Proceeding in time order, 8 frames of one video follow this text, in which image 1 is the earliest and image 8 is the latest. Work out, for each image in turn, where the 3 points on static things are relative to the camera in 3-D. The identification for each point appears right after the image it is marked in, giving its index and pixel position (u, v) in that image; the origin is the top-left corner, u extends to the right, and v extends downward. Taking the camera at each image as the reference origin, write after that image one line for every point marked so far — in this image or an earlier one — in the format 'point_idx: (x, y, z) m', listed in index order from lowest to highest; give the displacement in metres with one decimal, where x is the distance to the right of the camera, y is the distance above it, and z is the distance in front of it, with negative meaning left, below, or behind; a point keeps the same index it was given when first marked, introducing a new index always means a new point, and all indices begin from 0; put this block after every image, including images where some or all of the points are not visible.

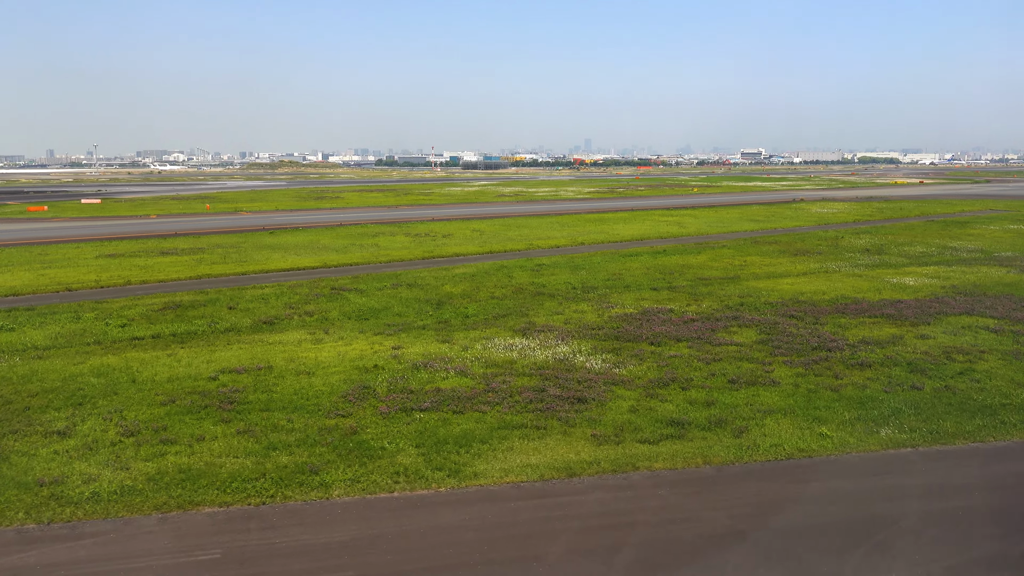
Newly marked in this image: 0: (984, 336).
0: (+10.2, -1.1, +17.8) m
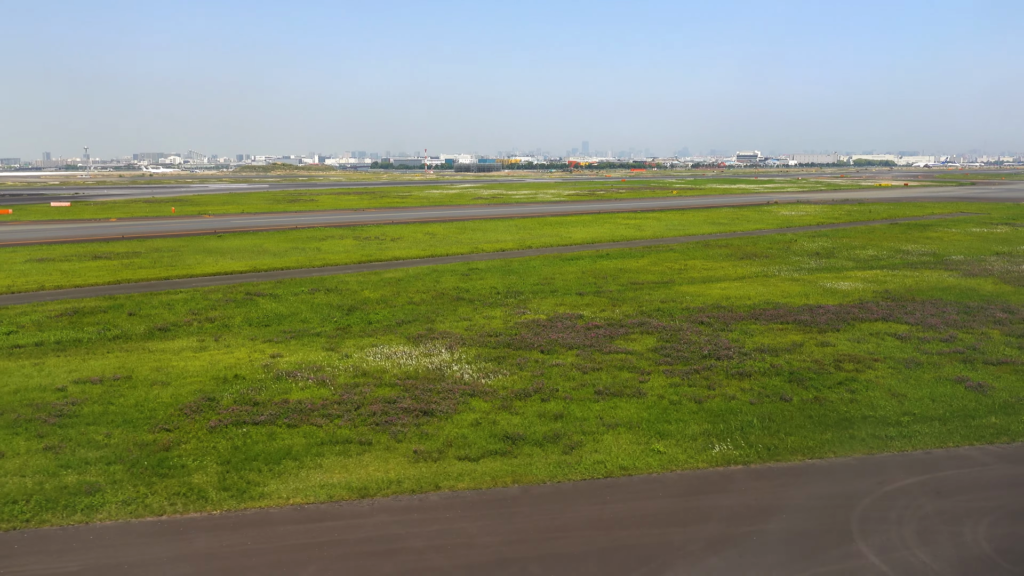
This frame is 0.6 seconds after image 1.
0: (+7.8, -1.2, +17.3) m
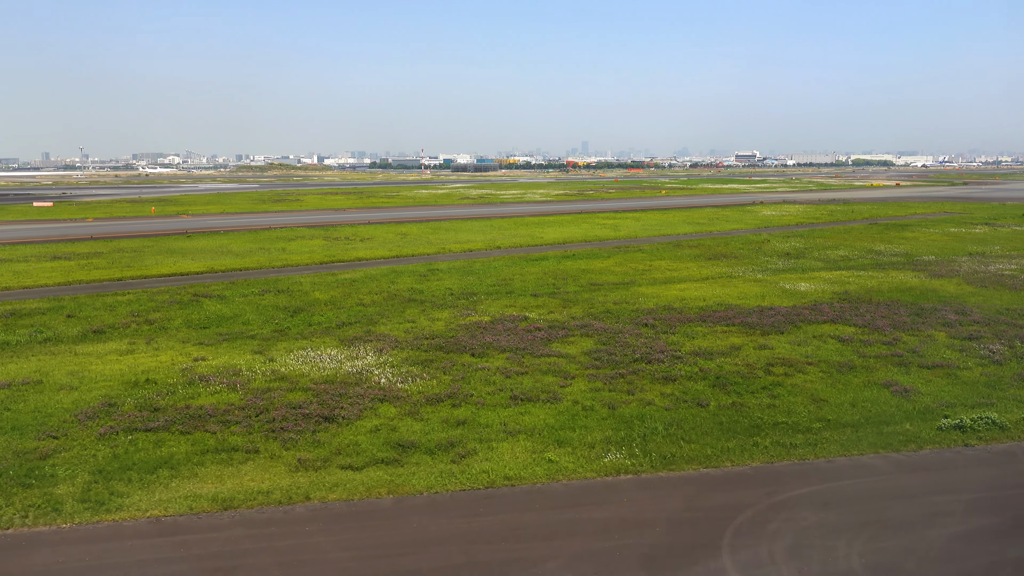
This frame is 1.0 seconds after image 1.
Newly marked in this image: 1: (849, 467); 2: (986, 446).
0: (+6.5, -1.2, +17.0) m
1: (+4.1, -2.2, +10.1) m
2: (+6.2, -2.1, +10.7) m
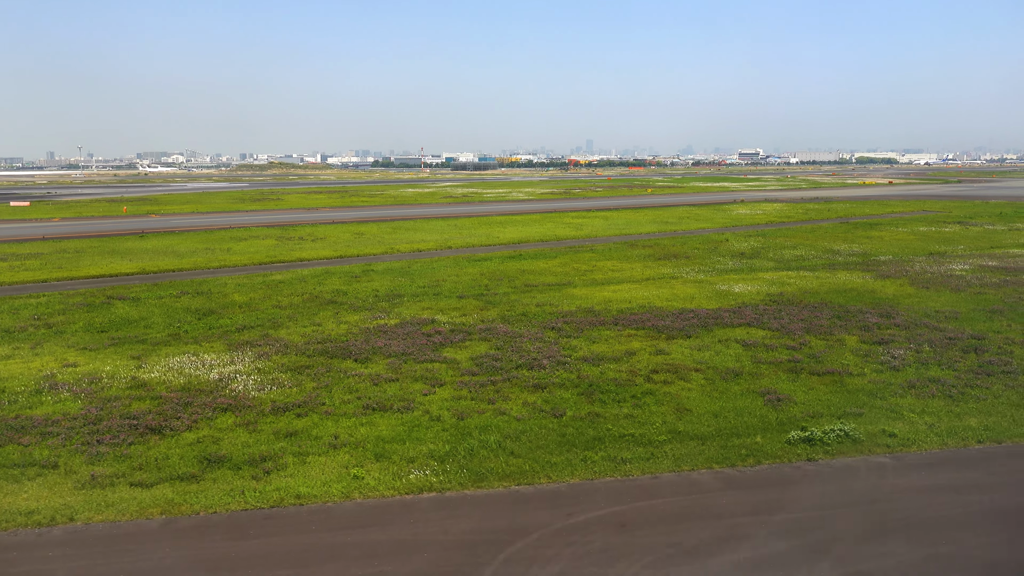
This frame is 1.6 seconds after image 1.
0: (+4.2, -1.3, +16.4) m
1: (+1.9, -2.3, +9.5) m
2: (+3.9, -2.1, +10.2) m
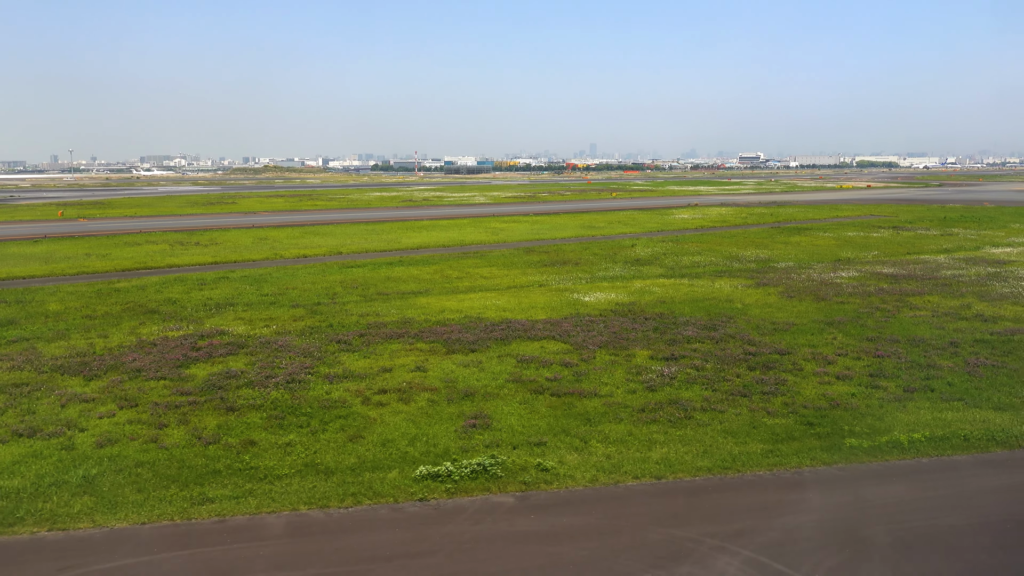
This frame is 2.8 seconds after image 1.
0: (-0.4, -1.5, +15.3) m
1: (-2.8, -2.4, +8.4) m
2: (-0.8, -2.3, +9.0) m
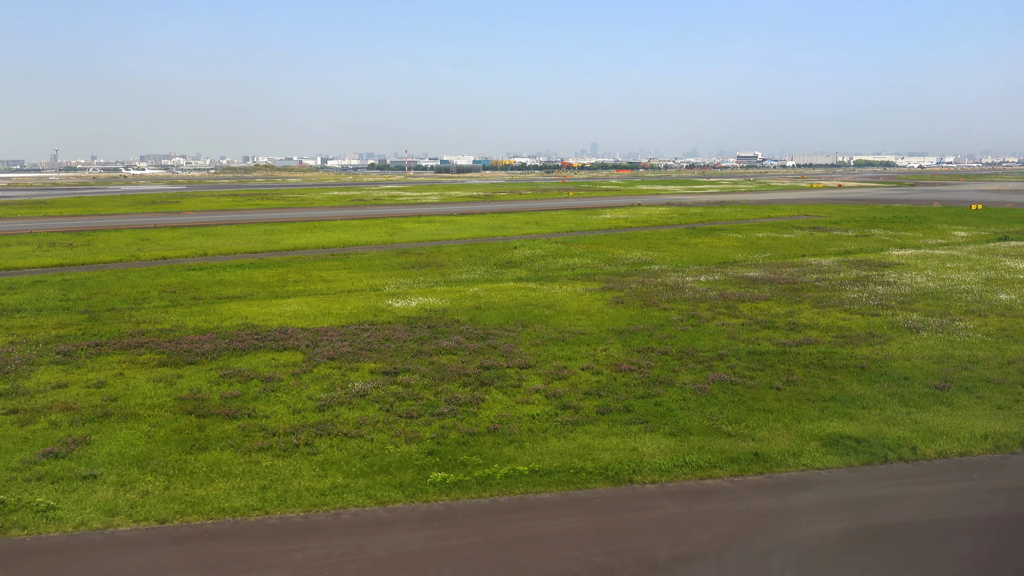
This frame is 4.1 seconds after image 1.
0: (-5.7, -1.6, +14.0) m
1: (-8.1, -2.6, +7.1) m
2: (-6.1, -2.5, +7.7) m
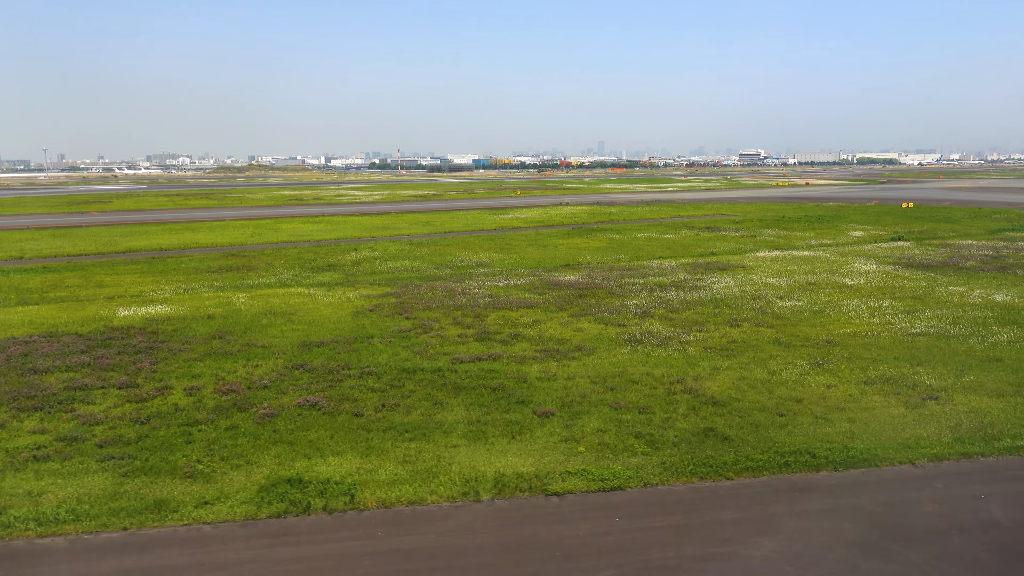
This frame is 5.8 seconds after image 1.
0: (-12.4, -1.8, +12.5) m
1: (-14.9, -2.8, +5.6) m
2: (-12.9, -2.7, +6.2) m
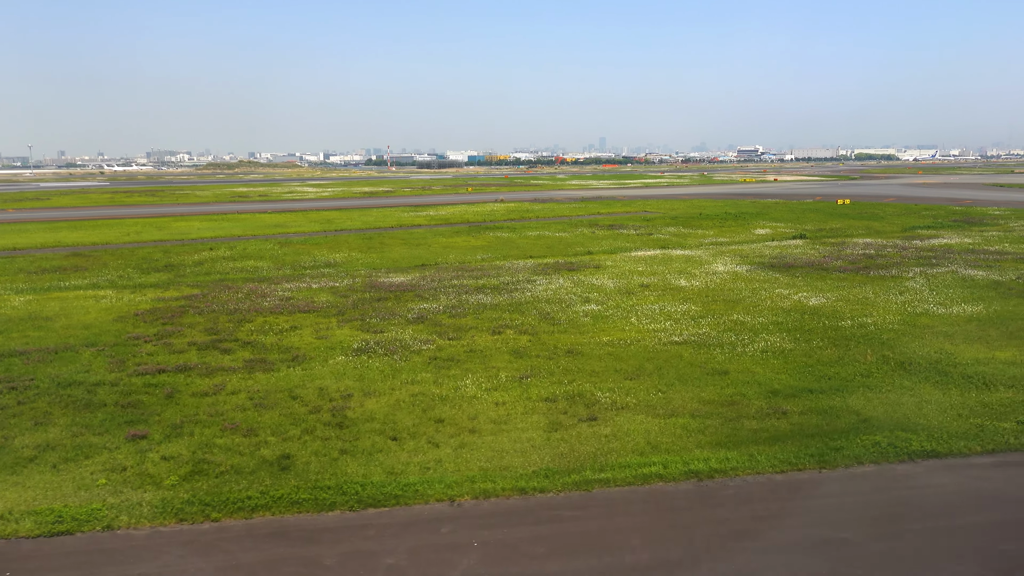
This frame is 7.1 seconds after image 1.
0: (-17.9, -1.9, +11.2) m
1: (-20.4, -2.9, +4.3) m
2: (-18.3, -2.8, +4.9) m
